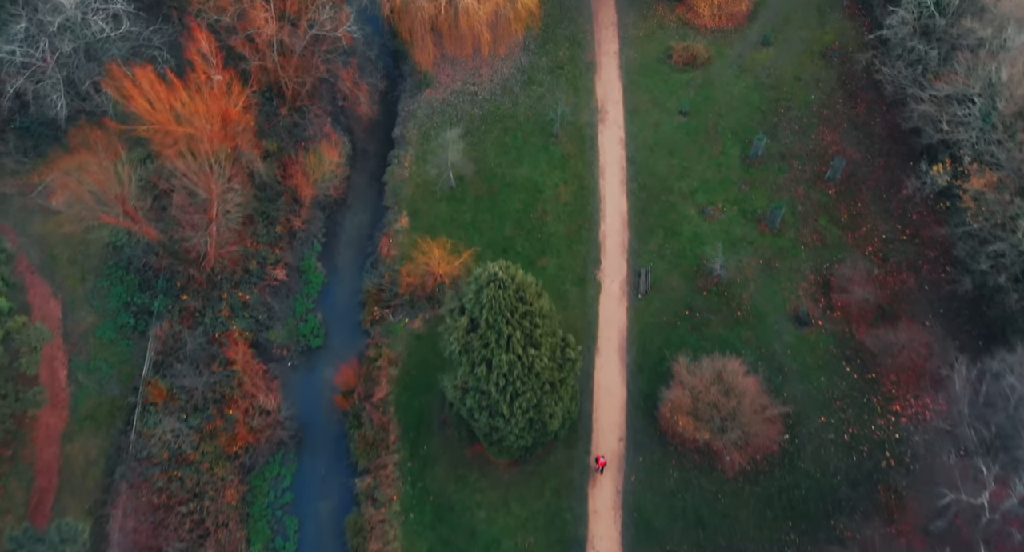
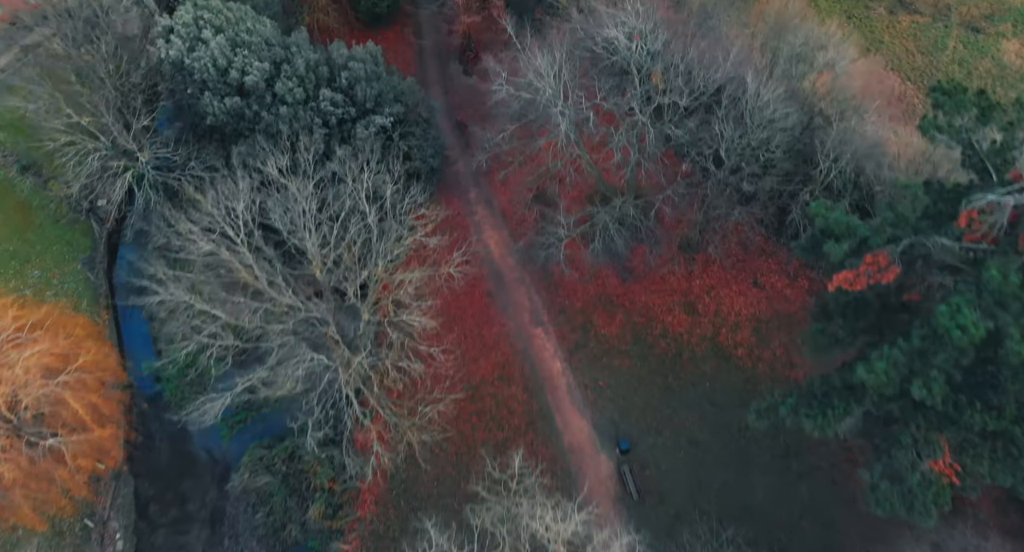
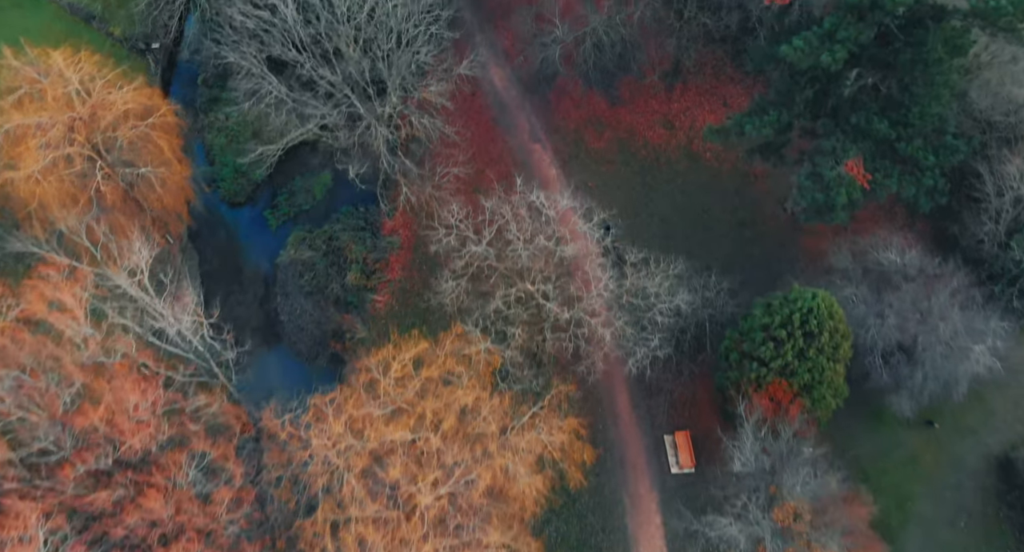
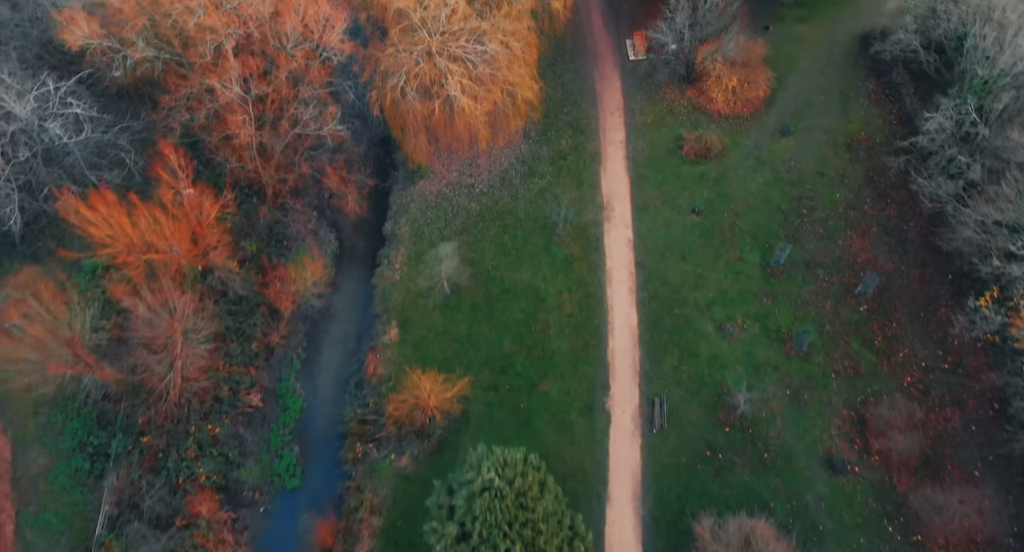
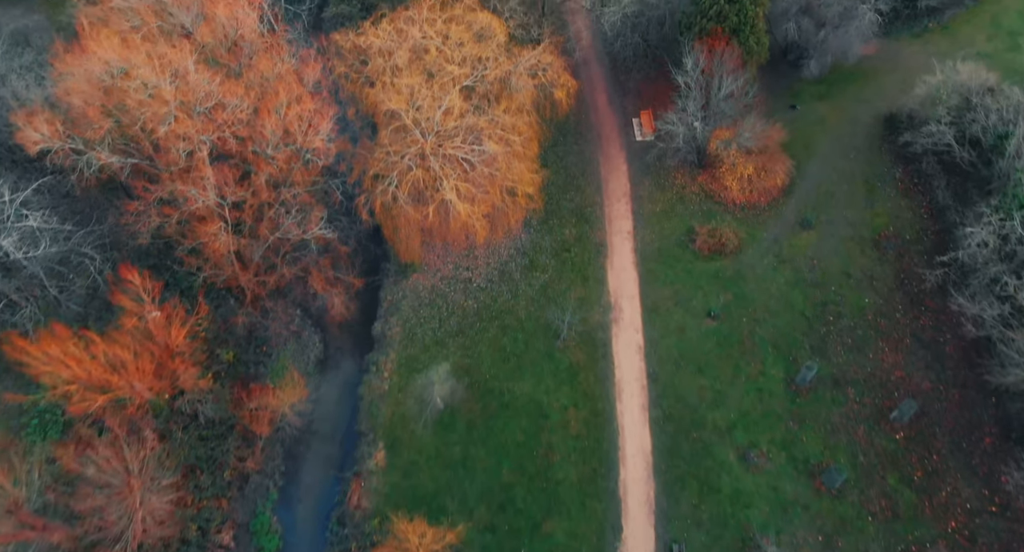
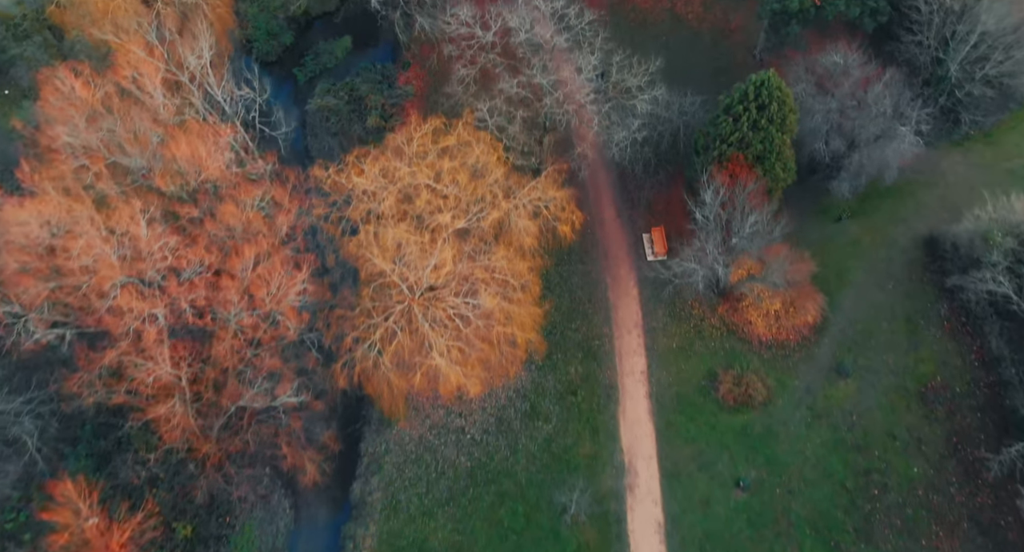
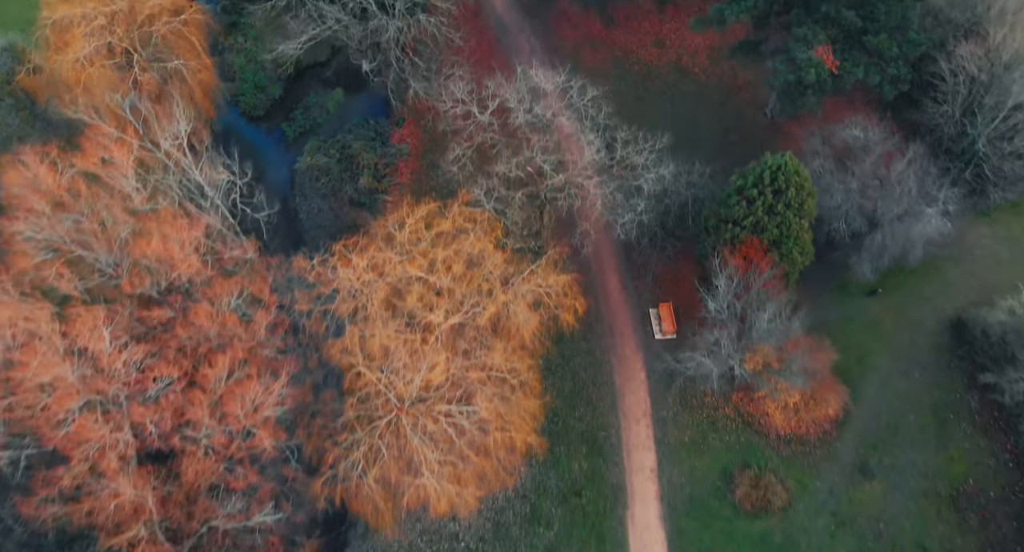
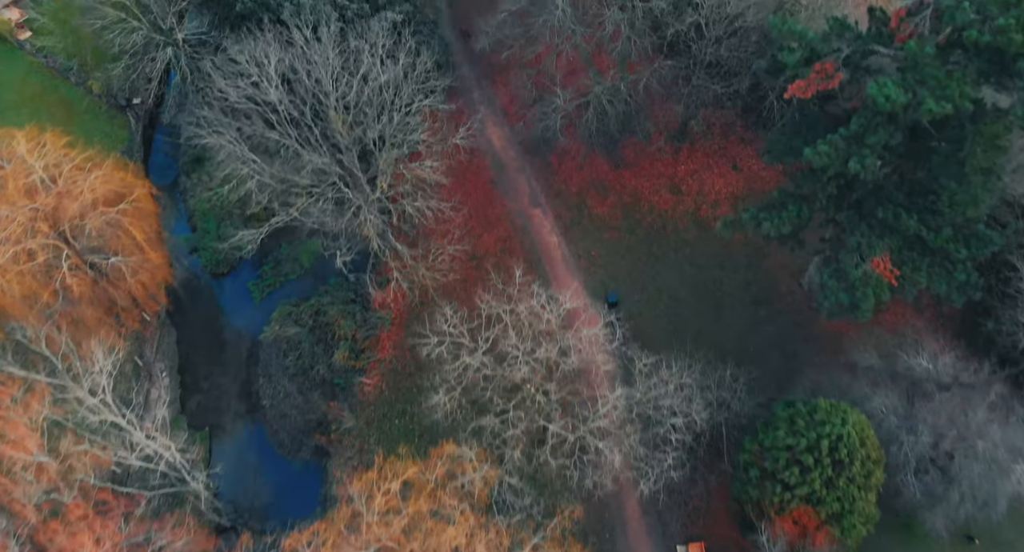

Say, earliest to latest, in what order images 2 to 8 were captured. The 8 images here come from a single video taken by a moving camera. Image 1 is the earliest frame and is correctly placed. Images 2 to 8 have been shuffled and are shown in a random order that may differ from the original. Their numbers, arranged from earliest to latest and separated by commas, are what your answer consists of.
4, 5, 6, 7, 3, 8, 2
